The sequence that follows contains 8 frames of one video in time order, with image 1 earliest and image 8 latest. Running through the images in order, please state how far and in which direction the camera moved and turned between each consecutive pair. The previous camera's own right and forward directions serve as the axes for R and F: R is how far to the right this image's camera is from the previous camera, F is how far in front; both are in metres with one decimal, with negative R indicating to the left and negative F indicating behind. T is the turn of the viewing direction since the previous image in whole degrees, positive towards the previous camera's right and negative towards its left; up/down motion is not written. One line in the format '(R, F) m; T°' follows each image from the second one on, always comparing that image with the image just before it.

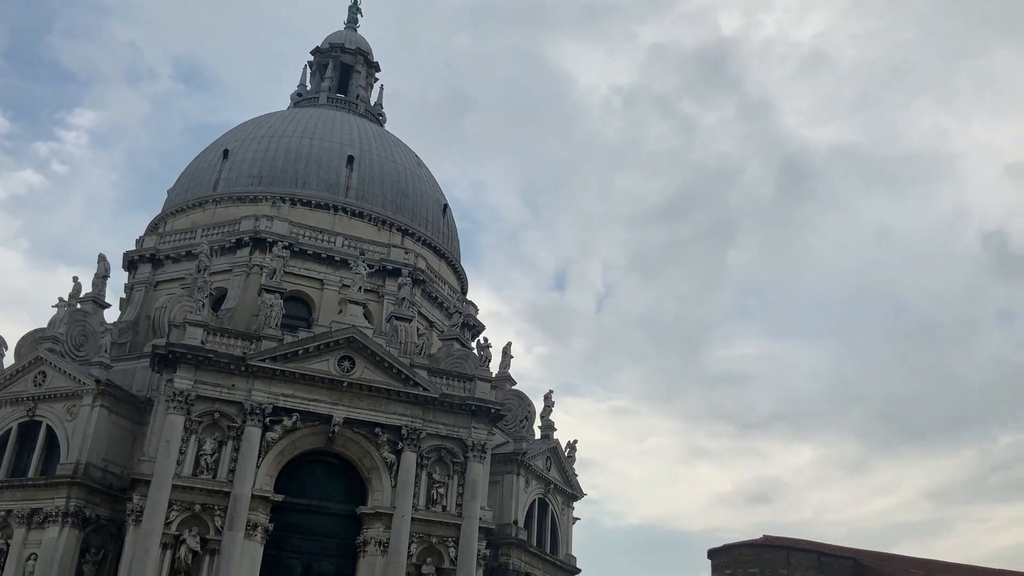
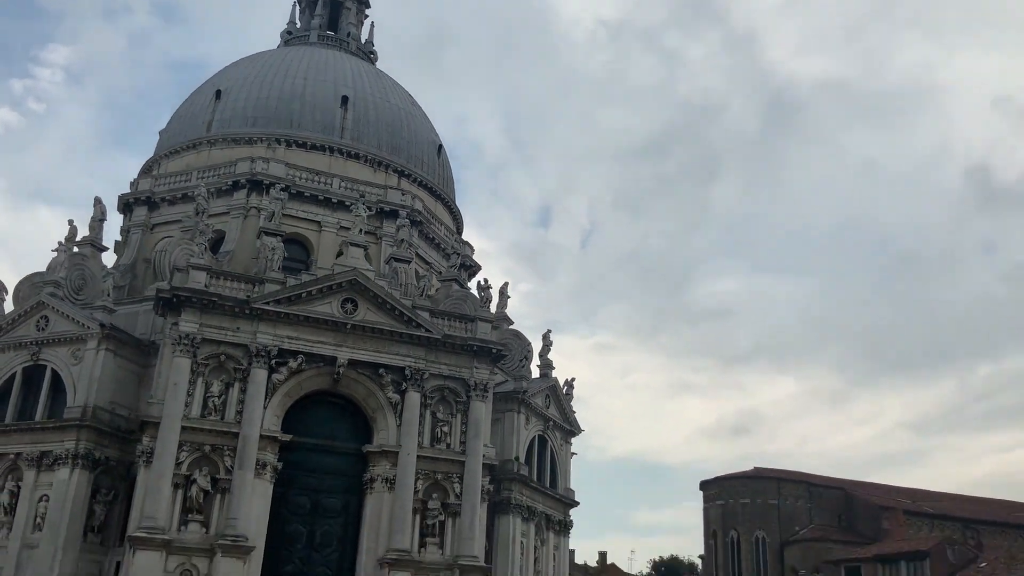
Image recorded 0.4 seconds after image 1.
(-0.6, -0.3) m; +1°
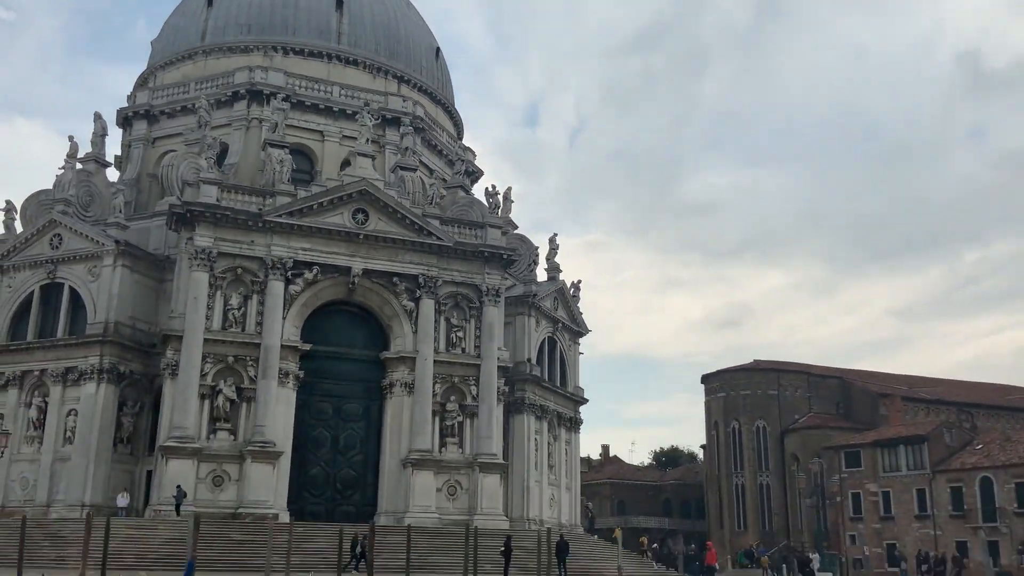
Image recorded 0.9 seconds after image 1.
(-0.9, -0.5) m; +1°
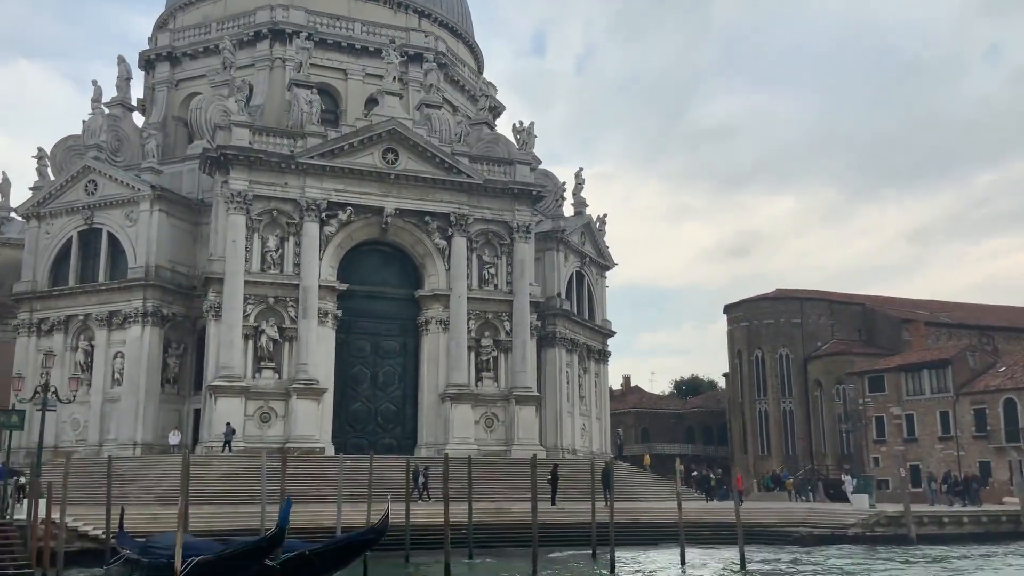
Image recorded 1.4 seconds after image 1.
(-0.8, -0.6) m; -1°
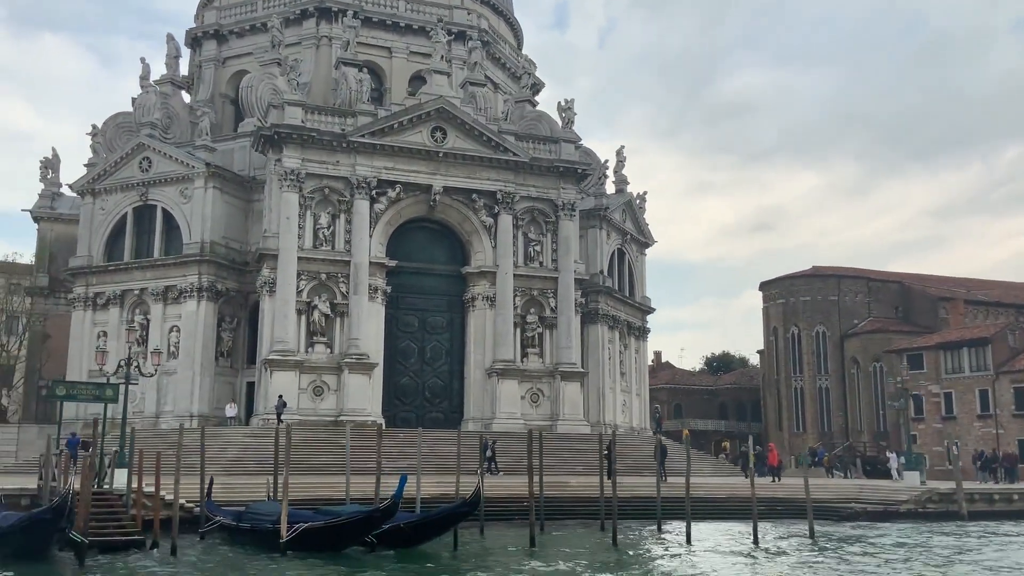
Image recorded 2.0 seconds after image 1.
(-1.0, -0.5) m; -1°
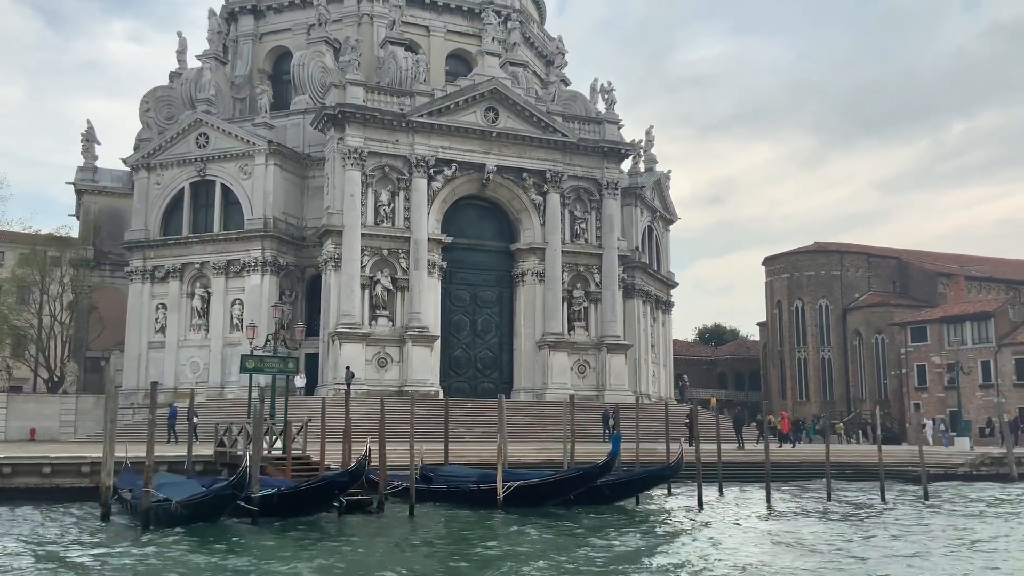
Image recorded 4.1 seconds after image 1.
(-3.9, -1.5) m; +3°
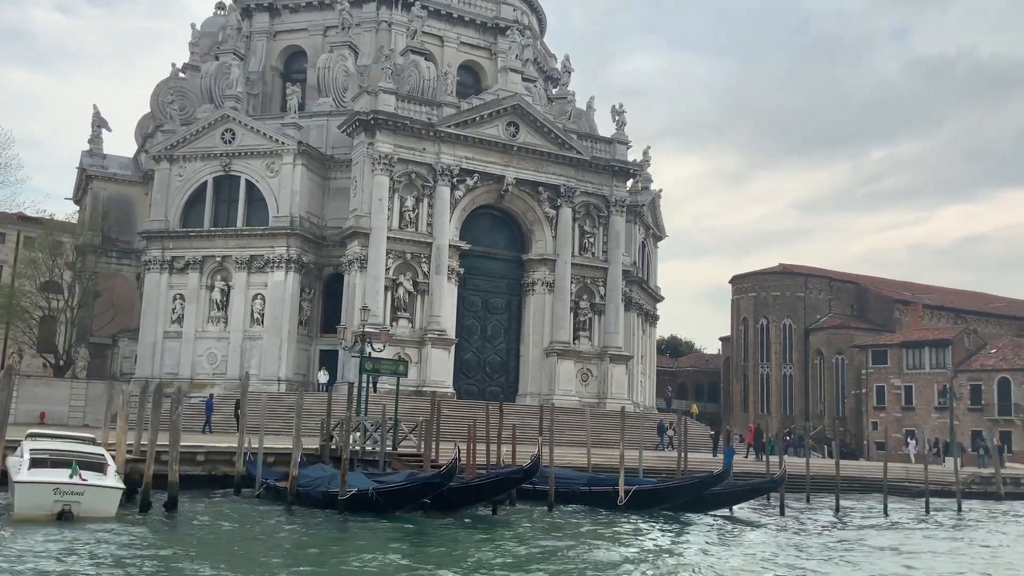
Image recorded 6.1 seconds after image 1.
(-3.8, -1.5) m; +5°
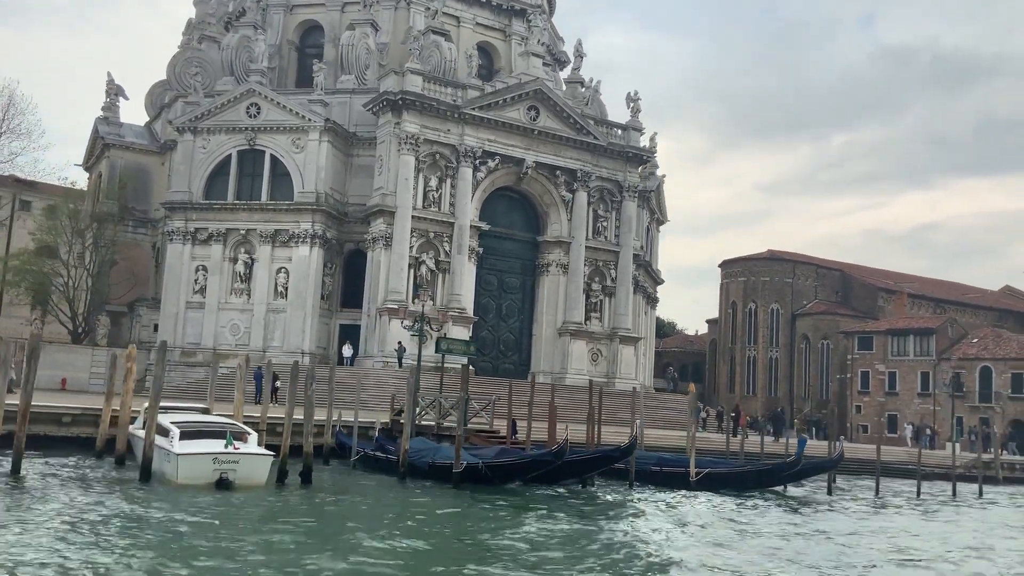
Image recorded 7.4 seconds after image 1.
(-2.4, -1.0) m; +2°
